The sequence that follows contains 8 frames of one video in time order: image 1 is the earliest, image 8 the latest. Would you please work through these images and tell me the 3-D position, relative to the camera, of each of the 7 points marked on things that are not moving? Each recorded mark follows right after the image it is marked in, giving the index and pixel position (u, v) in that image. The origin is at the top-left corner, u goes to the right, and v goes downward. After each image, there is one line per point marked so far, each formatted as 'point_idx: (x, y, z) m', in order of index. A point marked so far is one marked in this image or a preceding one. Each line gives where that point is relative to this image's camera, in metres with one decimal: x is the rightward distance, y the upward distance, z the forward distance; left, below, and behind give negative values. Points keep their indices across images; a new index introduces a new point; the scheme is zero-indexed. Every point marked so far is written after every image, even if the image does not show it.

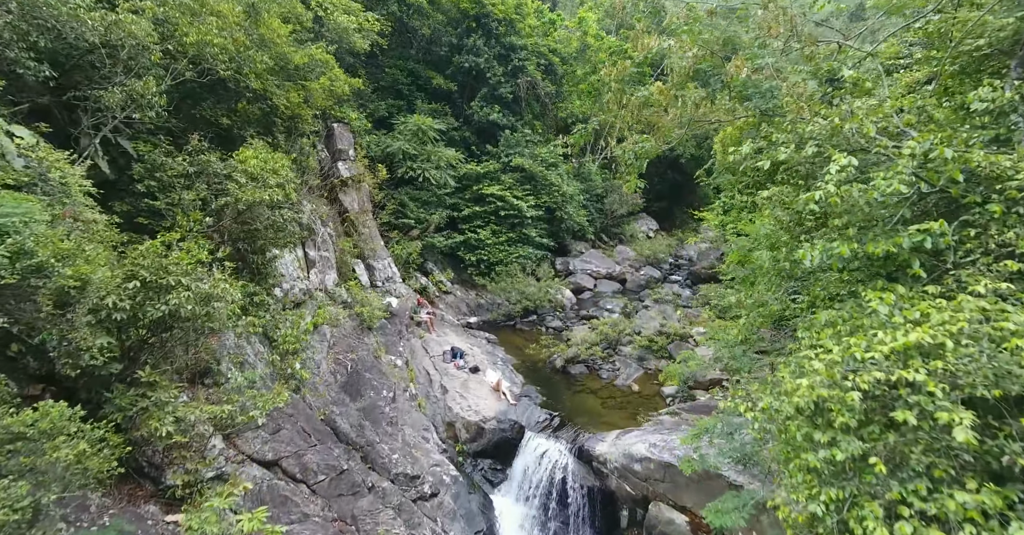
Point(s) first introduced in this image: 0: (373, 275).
0: (-3.5, -0.2, +13.8) m
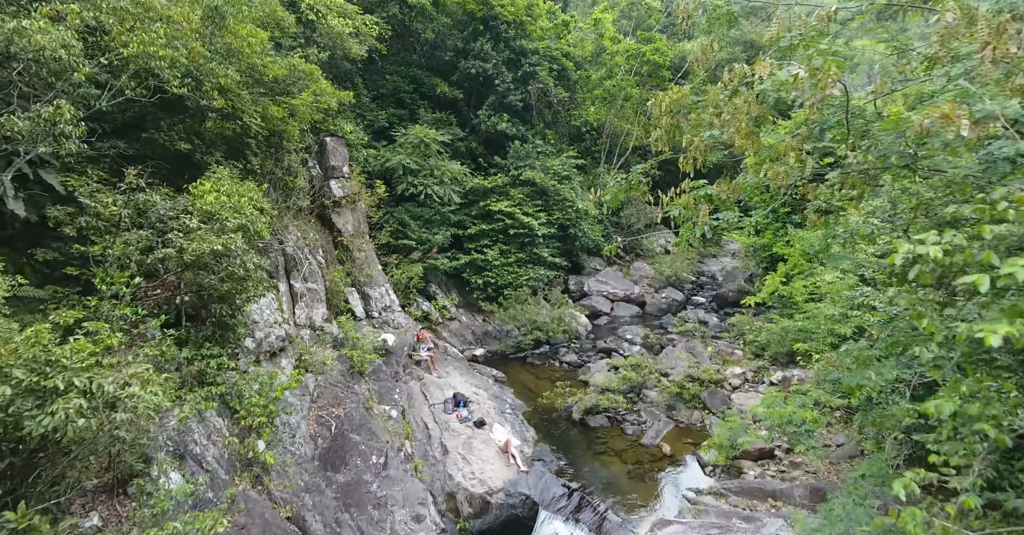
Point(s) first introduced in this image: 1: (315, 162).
0: (-3.3, -0.8, +12.5) m
1: (-4.7, +2.5, +13.0) m
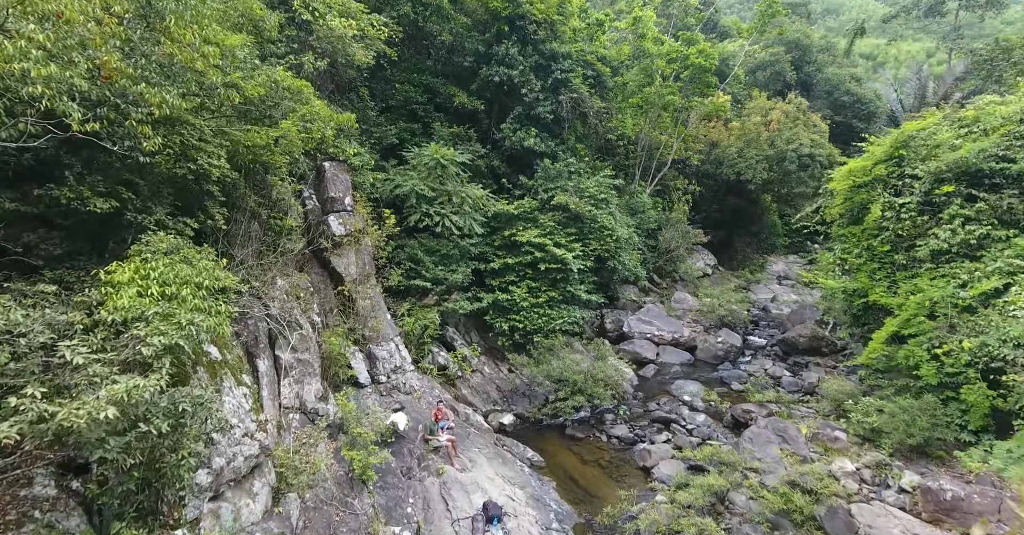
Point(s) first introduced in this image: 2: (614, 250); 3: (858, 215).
0: (-2.6, -1.9, +10.2) m
1: (-3.9, +1.5, +10.7) m
2: (+2.9, +0.5, +15.3) m
3: (+8.1, +1.2, +12.7) m
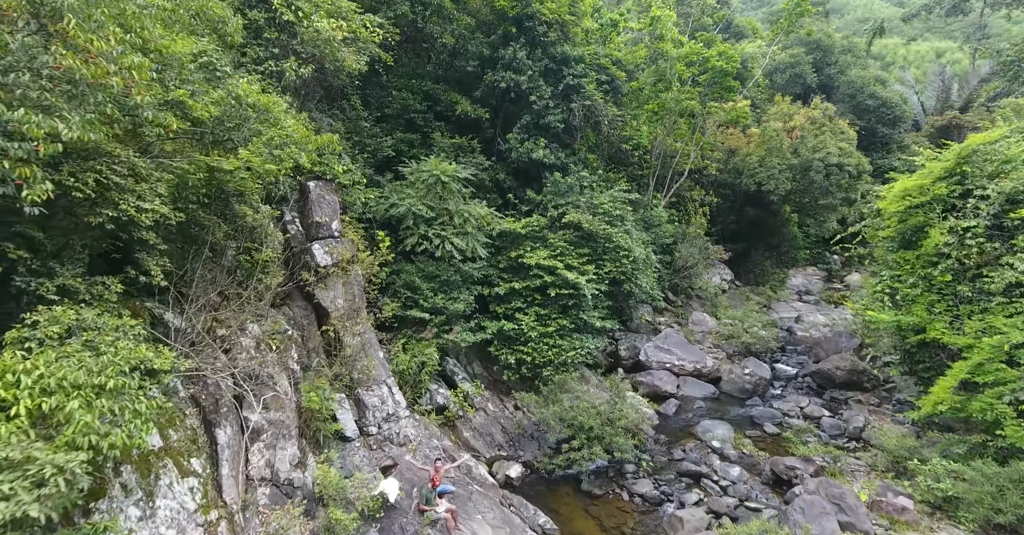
0: (-2.4, -2.5, +8.9) m
1: (-3.8, +0.9, +9.4) m
2: (+3.0, -0.1, +14.0) m
3: (+8.3, +0.6, +11.4) m
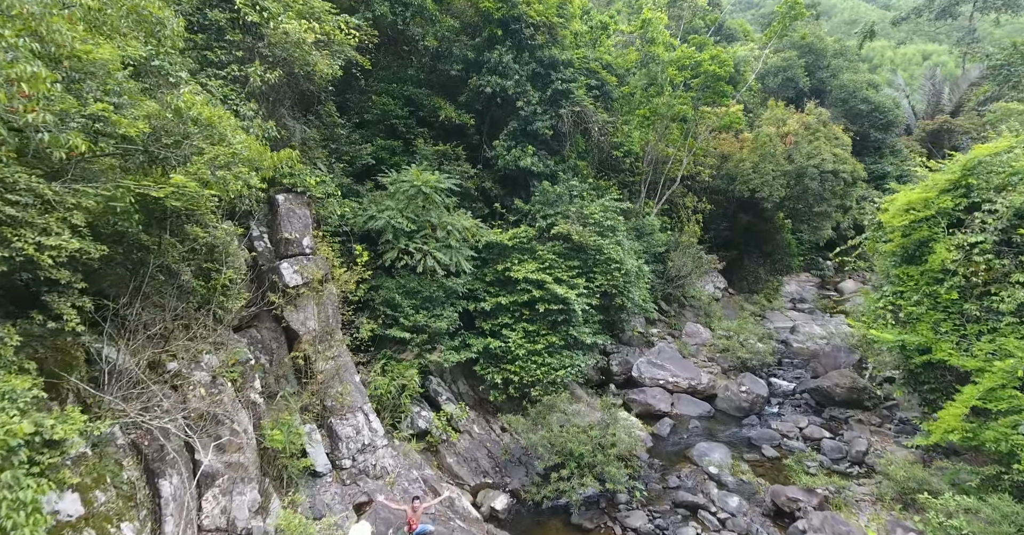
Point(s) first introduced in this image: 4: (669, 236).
0: (-2.7, -2.8, +8.3) m
1: (-4.0, +0.6, +8.8) m
2: (+2.7, -0.4, +13.4) m
3: (+8.0, +0.3, +10.9) m
4: (+5.4, +1.1, +18.8) m
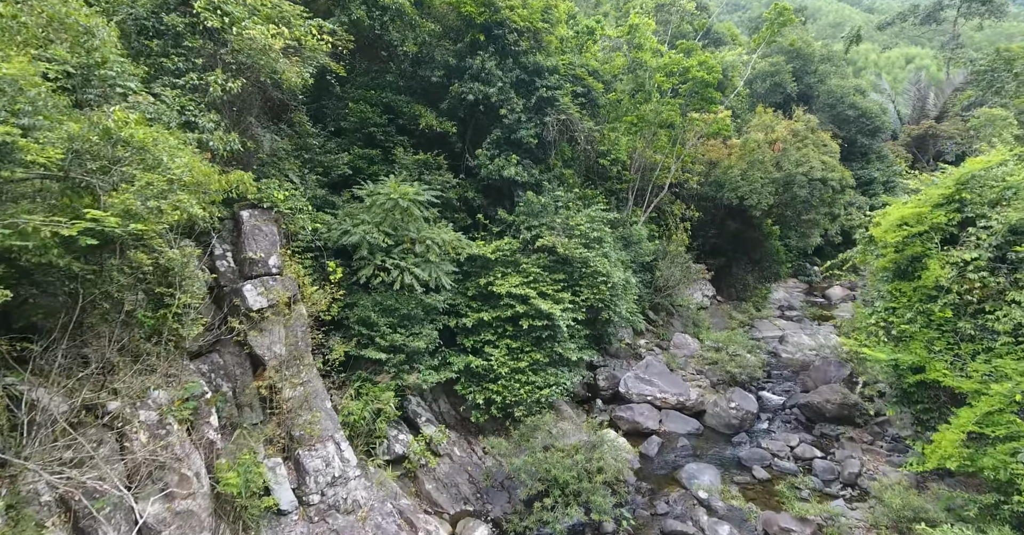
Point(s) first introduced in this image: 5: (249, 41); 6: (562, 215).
0: (-2.9, -3.1, +7.7) m
1: (-4.3, +0.3, +8.2) m
2: (+2.3, -0.8, +13.0) m
3: (+7.6, 0.0, +10.6) m
4: (+4.9, +0.8, +18.5) m
5: (-3.9, +3.3, +8.0) m
6: (+1.2, +1.3, +13.2) m
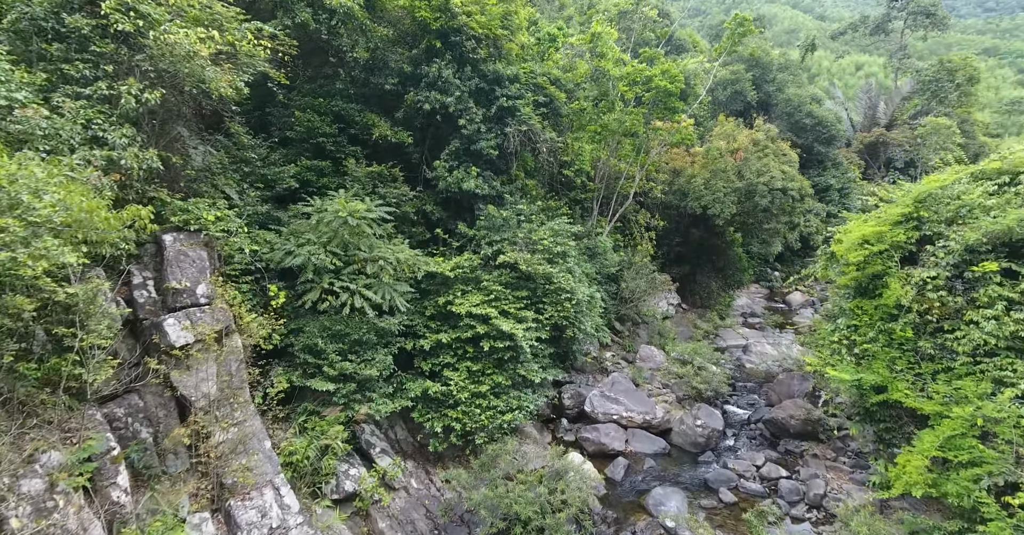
0: (-3.5, -3.5, +7.0) m
1: (-4.9, -0.1, +7.4) m
2: (+1.4, -1.1, +12.6) m
3: (+6.9, -0.4, +10.5) m
4: (+3.6, +0.4, +18.2) m
5: (-4.5, +2.9, +7.2) m
6: (+0.3, +0.9, +12.7) m
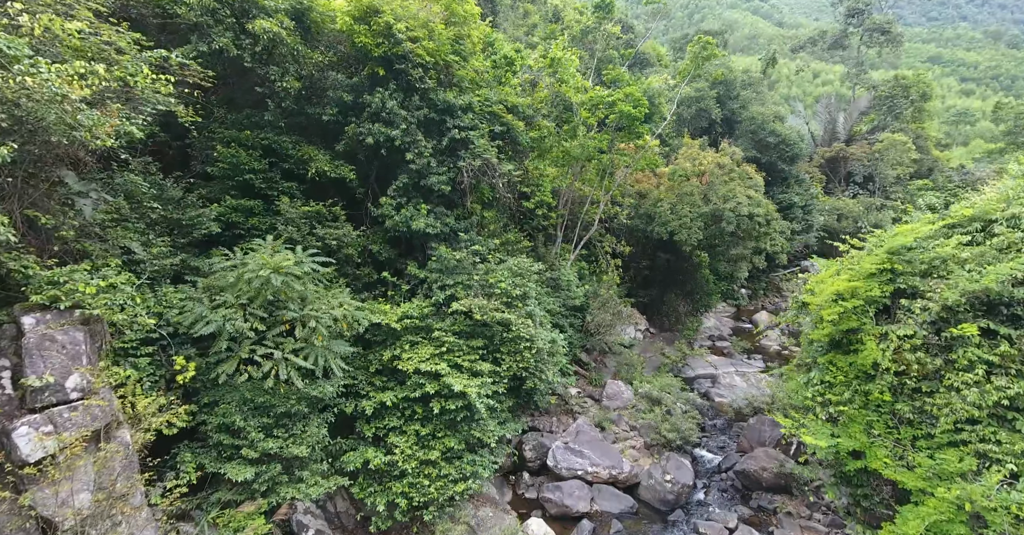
0: (-4.1, -4.4, +5.7) m
1: (-5.6, -1.1, +6.0) m
2: (+0.4, -2.1, +11.6) m
3: (+6.0, -1.3, +9.8) m
4: (+2.4, -0.6, +17.3) m
5: (-5.2, +2.0, +5.9) m
6: (-0.7, -0.1, +11.7) m
